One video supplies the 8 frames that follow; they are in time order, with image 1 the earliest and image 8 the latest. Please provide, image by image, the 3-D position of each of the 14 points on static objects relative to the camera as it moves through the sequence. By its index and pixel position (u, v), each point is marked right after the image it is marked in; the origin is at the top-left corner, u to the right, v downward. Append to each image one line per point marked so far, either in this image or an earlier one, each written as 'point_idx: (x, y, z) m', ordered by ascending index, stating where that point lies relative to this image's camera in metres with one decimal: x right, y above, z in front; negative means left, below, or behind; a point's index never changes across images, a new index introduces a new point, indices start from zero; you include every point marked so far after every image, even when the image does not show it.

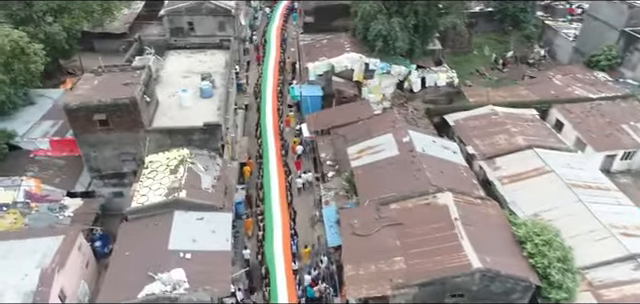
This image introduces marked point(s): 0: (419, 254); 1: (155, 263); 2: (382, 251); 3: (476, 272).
0: (+3.8, -3.9, +19.3) m
1: (-6.5, -4.4, +20.0) m
2: (+2.5, -3.9, +19.9) m
3: (+5.6, -4.2, +17.9) m
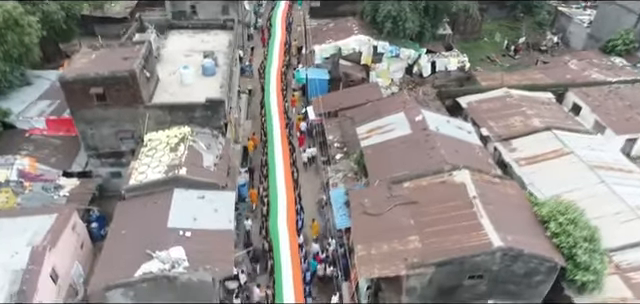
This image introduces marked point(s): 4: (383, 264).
0: (+4.1, -2.9, +18.0) m
1: (-6.2, -3.3, +18.8) m
2: (+2.8, -2.9, +18.6) m
3: (+5.9, -3.2, +16.7) m
4: (+2.2, -3.8, +17.3) m
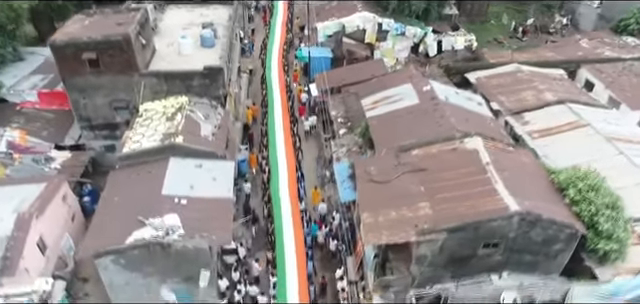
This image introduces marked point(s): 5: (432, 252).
0: (+4.3, -1.6, +16.9) m
1: (-6.1, -2.0, +17.7) m
2: (+2.9, -1.6, +17.5) m
3: (+6.0, -1.9, +15.5) m
4: (+2.3, -2.5, +16.2) m
5: (+3.6, -3.2, +16.2) m
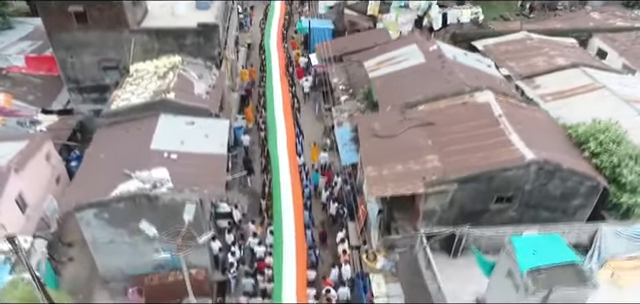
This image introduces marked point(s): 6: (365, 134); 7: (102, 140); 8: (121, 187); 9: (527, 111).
0: (+4.3, 0.0, +15.6) m
1: (-6.1, -0.4, +16.5) m
2: (+2.9, 0.0, +16.2) m
3: (+6.0, -0.3, +14.3) m
4: (+2.3, -0.9, +15.0) m
5: (+3.6, -1.6, +14.9) m
6: (+1.5, +0.7, +17.7) m
7: (-7.9, +0.4, +18.3) m
8: (-6.0, -1.1, +15.3) m
9: (+7.4, +1.5, +18.2) m
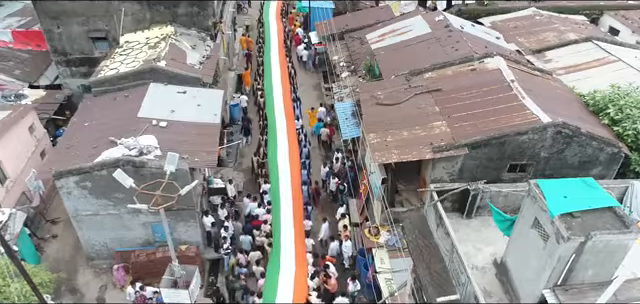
0: (+4.2, +1.0, +14.5) m
1: (-6.1, +0.7, +15.4) m
2: (+2.9, +1.0, +15.1) m
3: (+6.0, +0.6, +13.2) m
4: (+2.3, +0.1, +13.9) m
5: (+3.5, -0.6, +13.8) m
6: (+1.5, +1.7, +16.5) m
7: (-7.9, +1.4, +17.2) m
8: (-6.0, -0.1, +14.2) m
9: (+7.4, +2.5, +17.1) m
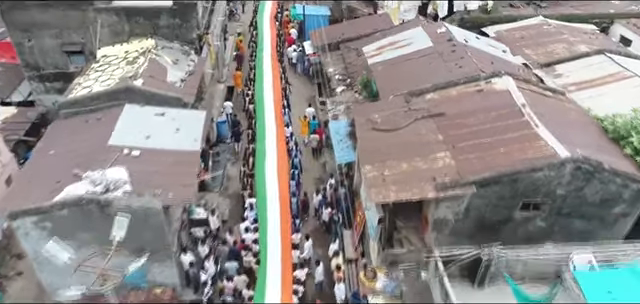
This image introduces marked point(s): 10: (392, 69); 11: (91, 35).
0: (+4.0, +0.1, +13.0) m
1: (-6.4, -0.2, +13.8) m
2: (+2.6, +0.1, +13.6) m
3: (+5.7, -0.3, +11.6) m
4: (+2.0, -0.8, +12.3) m
5: (+3.3, -1.5, +12.3) m
6: (+1.2, +0.8, +15.0) m
7: (-8.2, +0.6, +15.7) m
8: (-6.3, -1.0, +12.6) m
9: (+7.2, +1.6, +15.5) m
10: (+2.6, +3.0, +18.3) m
11: (-8.7, +4.4, +19.2) m
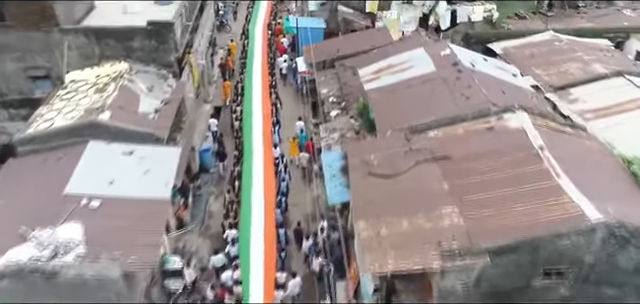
0: (+3.6, -1.1, +11.1) m
1: (-6.7, -1.5, +12.0) m
2: (+2.3, -1.1, +11.7) m
3: (+5.4, -1.5, +9.8) m
4: (+1.7, -2.0, +10.5) m
5: (+3.0, -2.8, +10.4) m
6: (+0.9, -0.4, +13.1) m
7: (-8.5, -0.7, +13.8) m
8: (-6.6, -2.2, +10.8) m
9: (+6.8, +0.4, +13.7) m
10: (+2.3, +1.8, +16.4) m
11: (-9.0, +3.2, +17.4) m
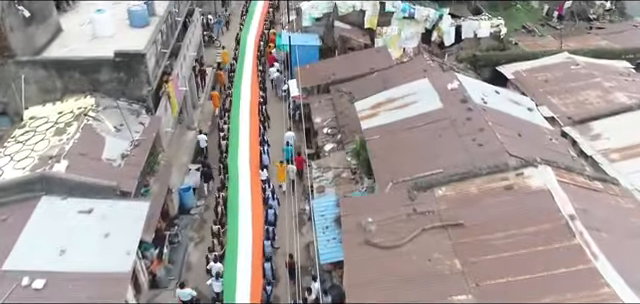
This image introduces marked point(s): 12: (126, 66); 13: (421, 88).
0: (+3.4, -2.5, +9.1) m
1: (-6.9, -2.9, +10.0) m
2: (+2.1, -2.5, +9.7) m
3: (+5.1, -2.9, +7.8) m
4: (+1.4, -3.5, +8.5) m
5: (+2.7, -4.2, +8.4) m
6: (+0.7, -1.9, +11.1) m
7: (-8.8, -2.1, +11.8) m
8: (-6.9, -3.6, +8.8) m
9: (+6.6, -1.0, +11.7) m
10: (+2.0, +0.4, +14.4) m
11: (-9.3, +1.8, +15.4) m
12: (-5.8, +2.6, +15.3) m
13: (+3.2, +2.1, +16.3) m
